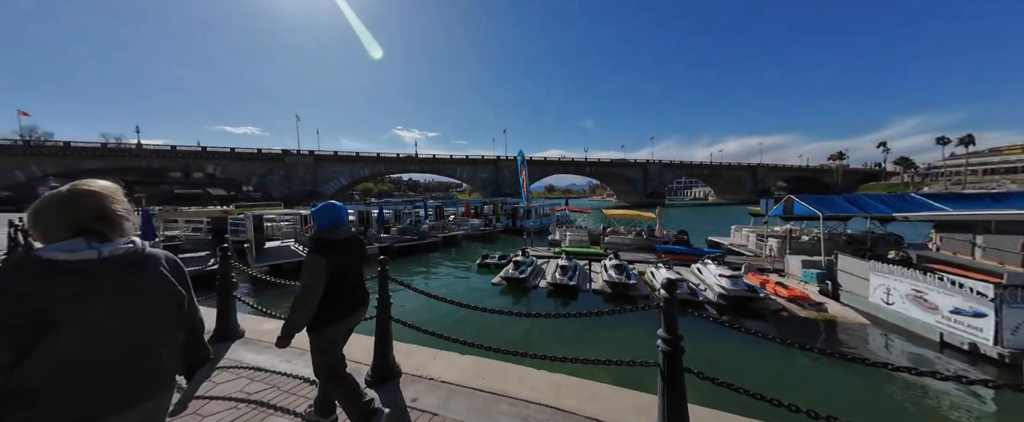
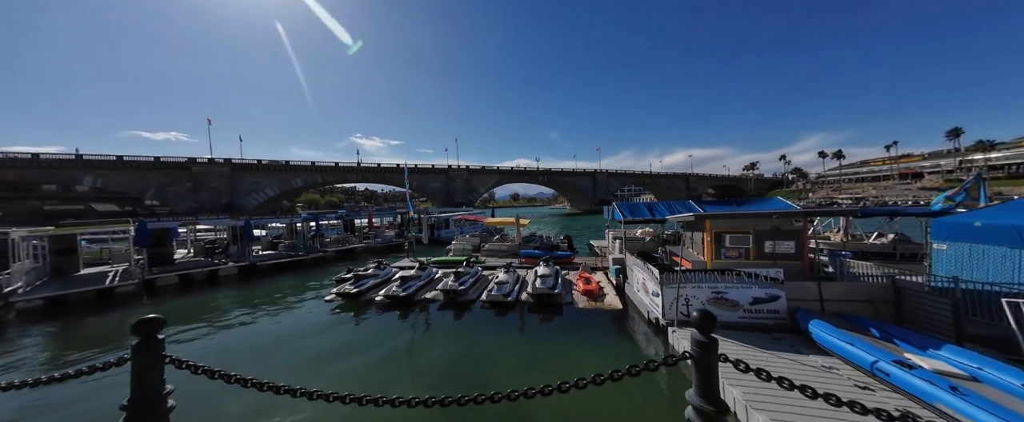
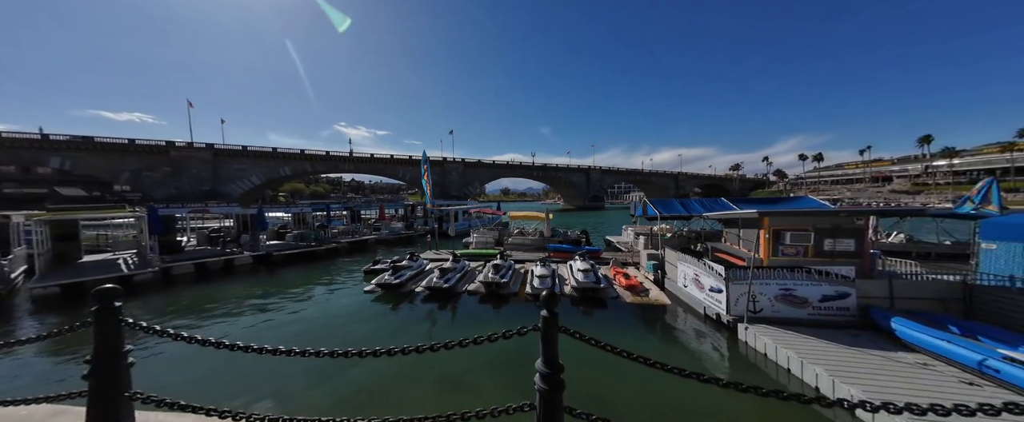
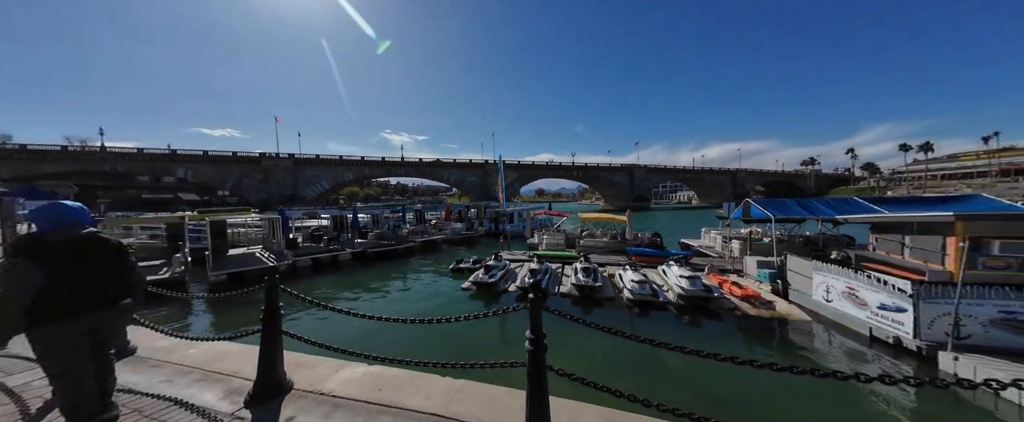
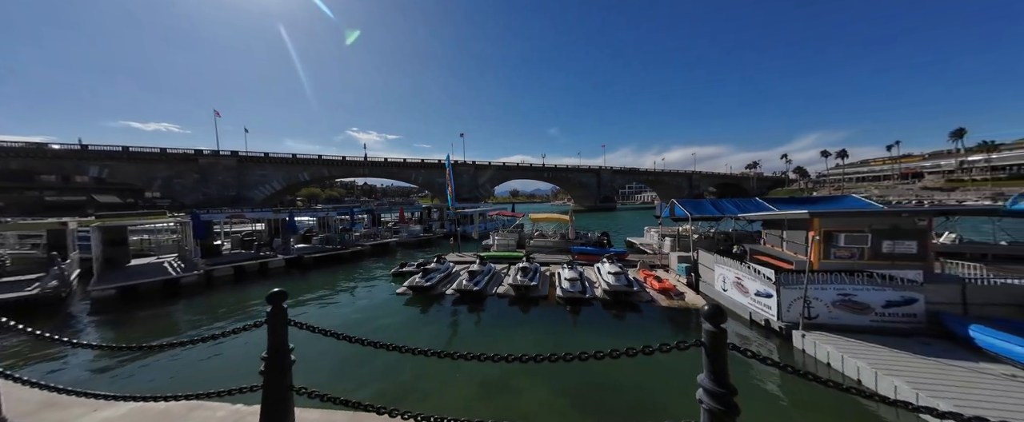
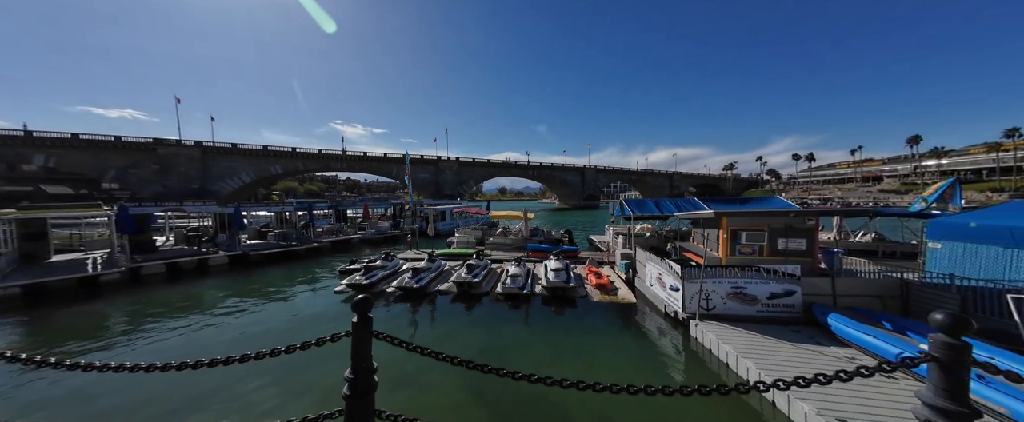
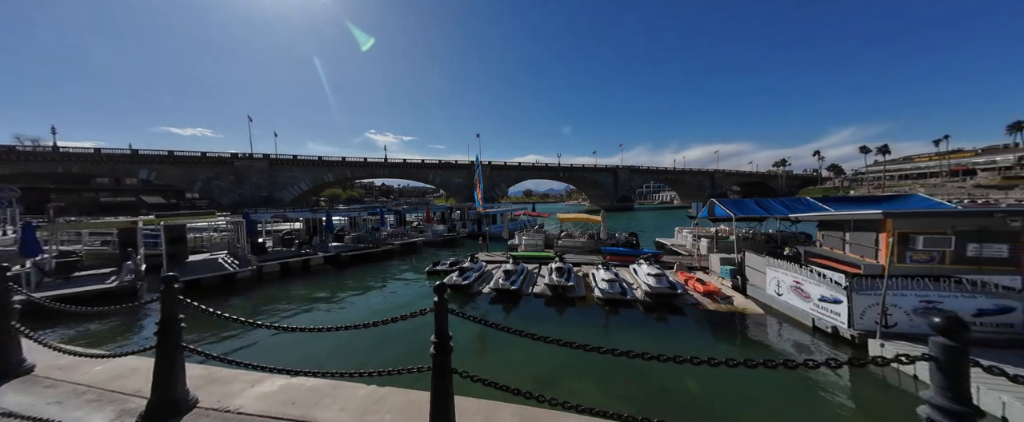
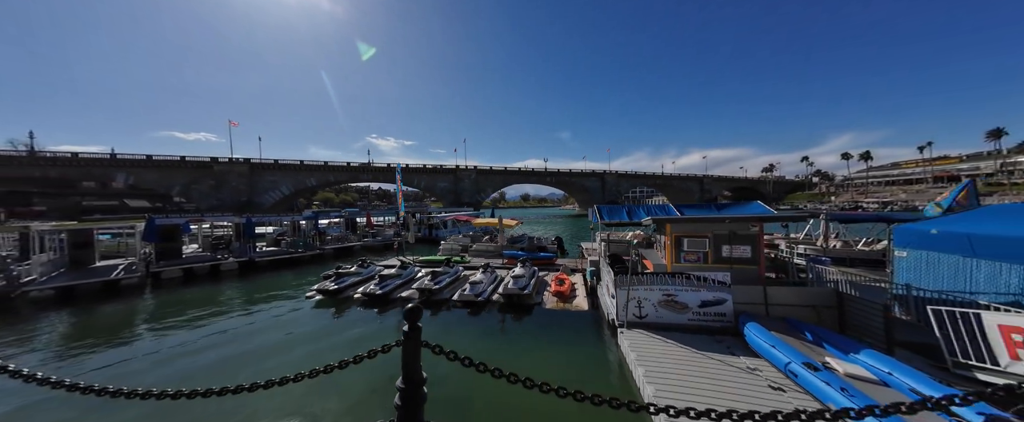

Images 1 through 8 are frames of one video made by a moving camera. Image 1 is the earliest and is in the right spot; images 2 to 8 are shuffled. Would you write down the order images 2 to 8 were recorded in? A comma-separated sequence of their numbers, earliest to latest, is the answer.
4, 7, 5, 3, 6, 2, 8
